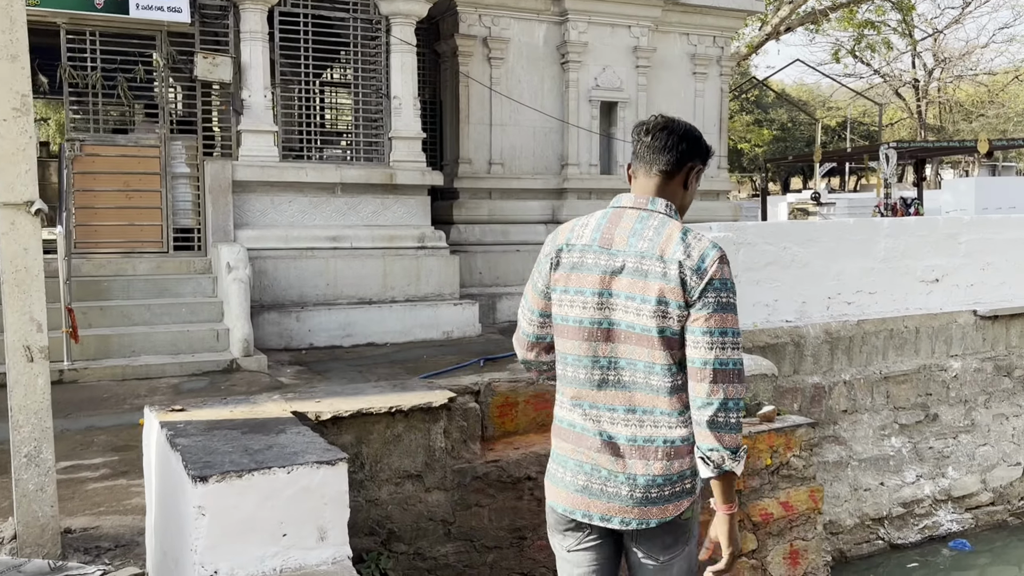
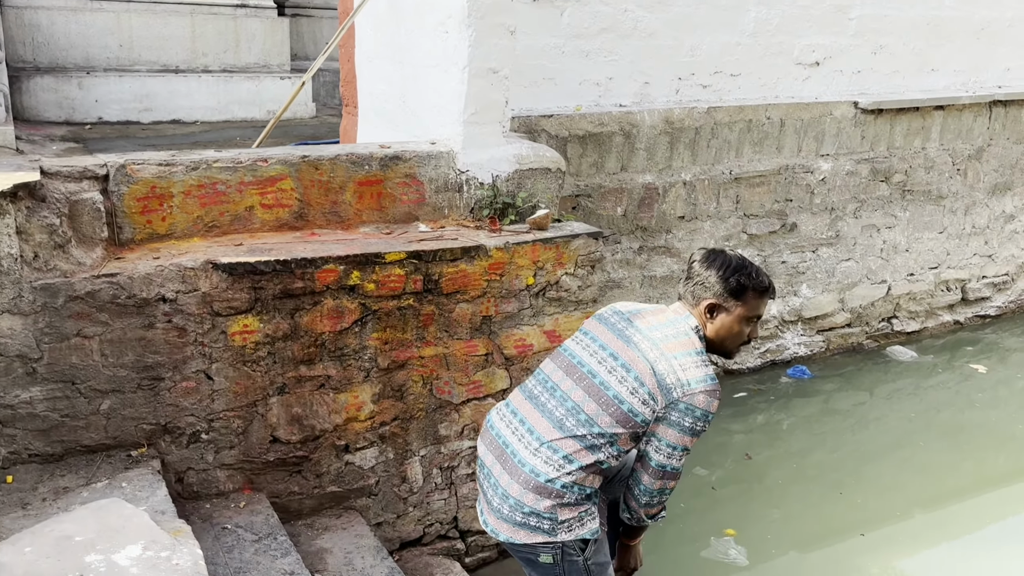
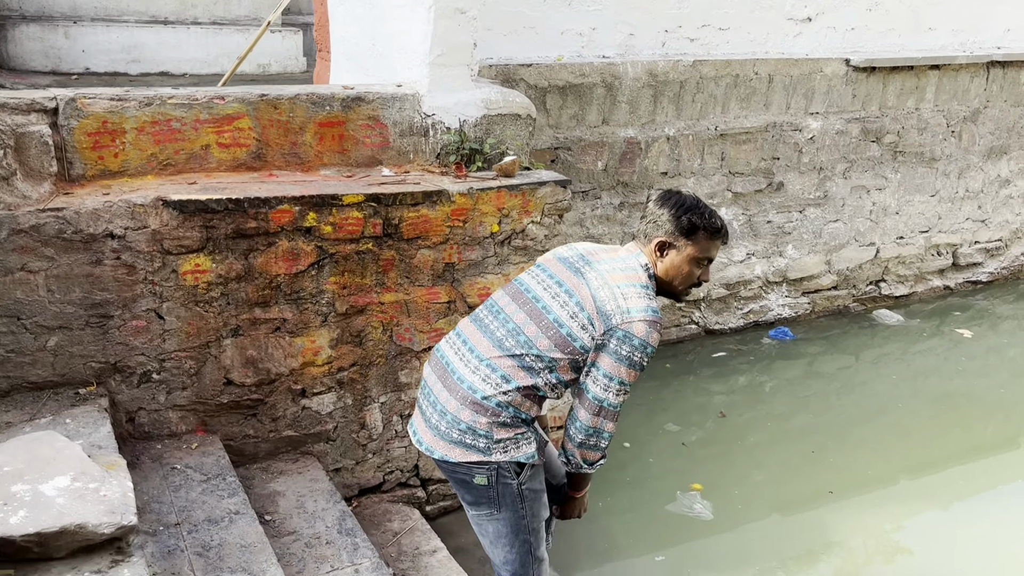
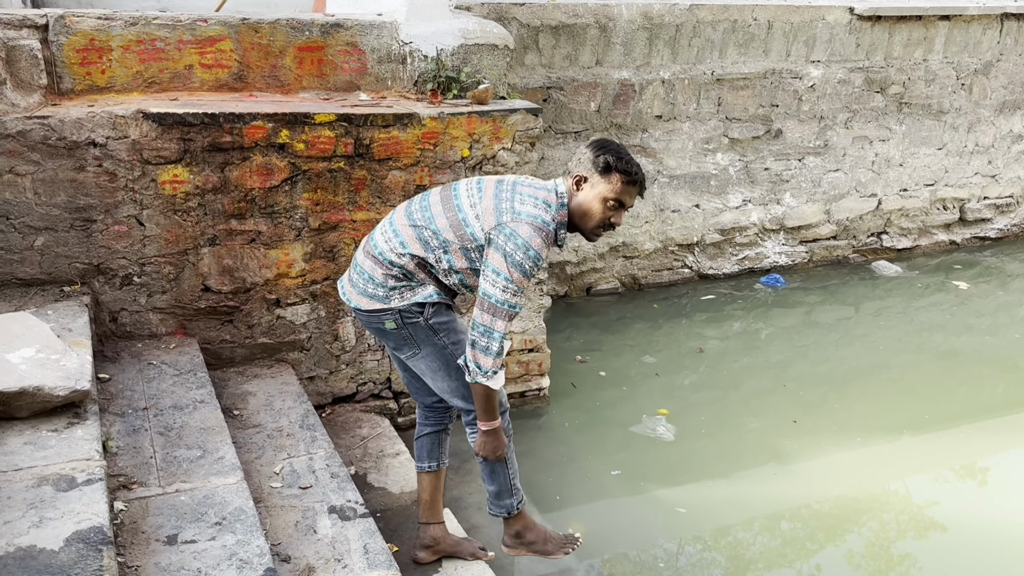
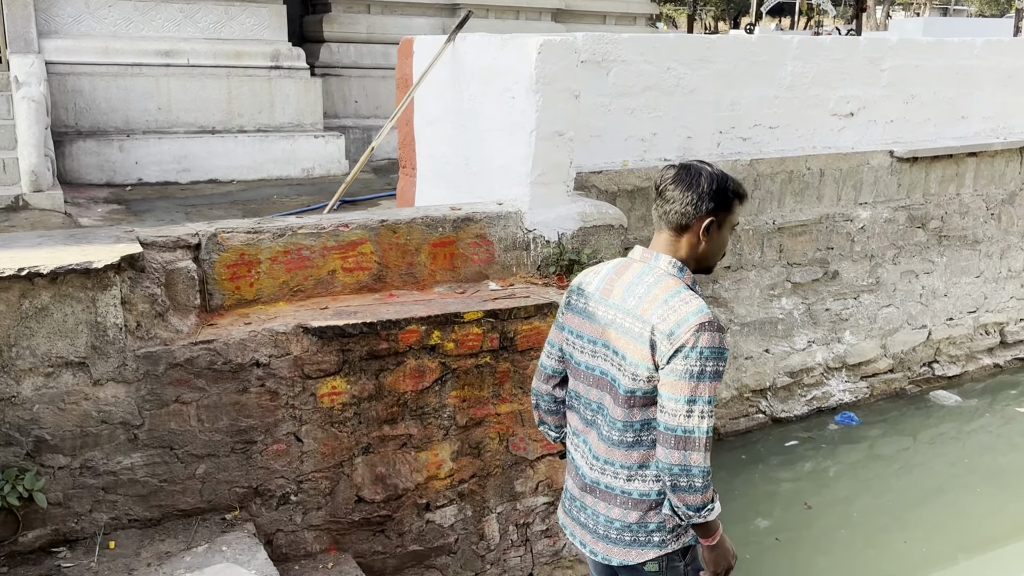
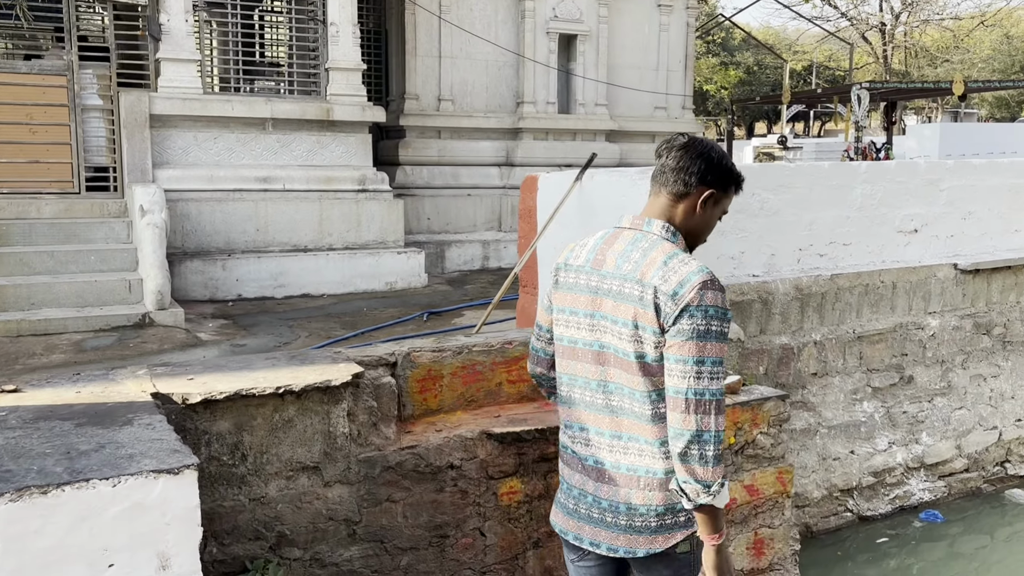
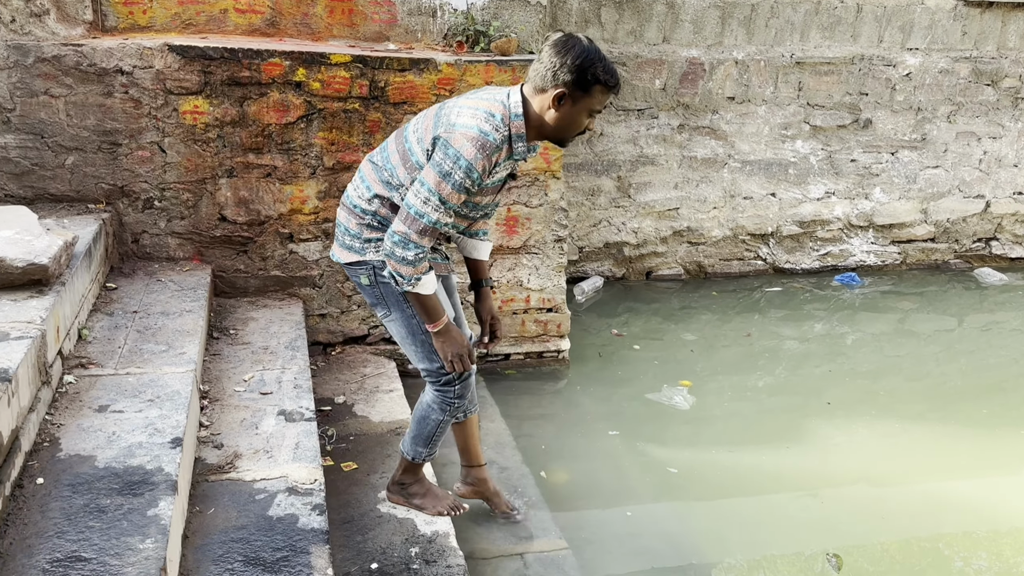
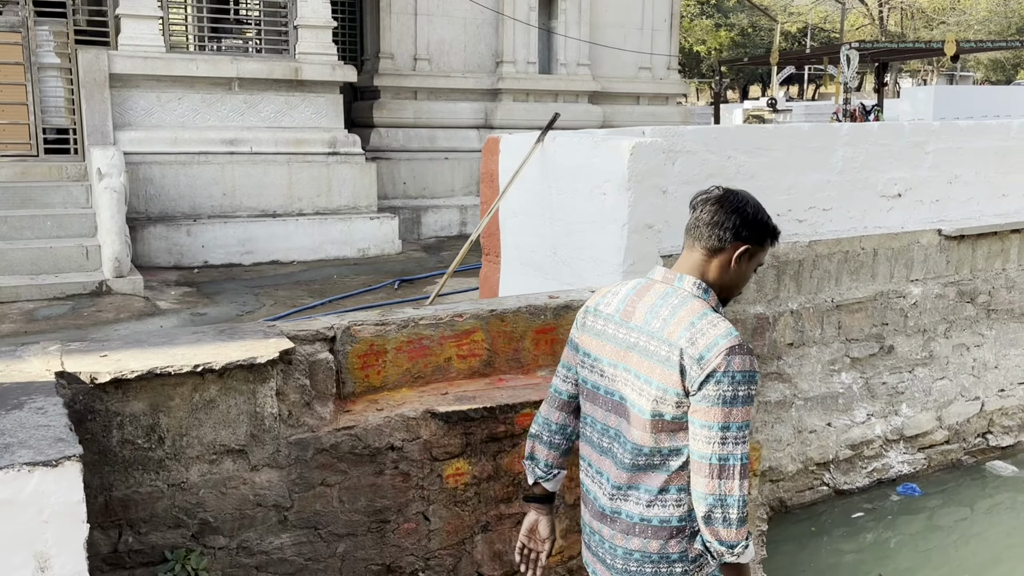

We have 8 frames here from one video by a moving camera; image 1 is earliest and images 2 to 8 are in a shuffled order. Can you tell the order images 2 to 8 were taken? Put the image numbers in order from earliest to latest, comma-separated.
6, 8, 5, 2, 3, 4, 7
